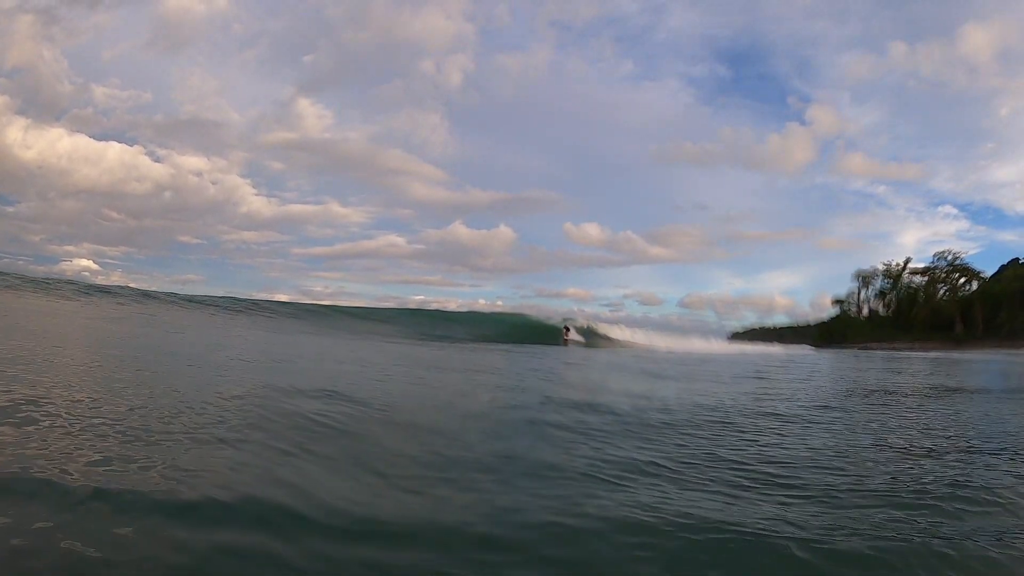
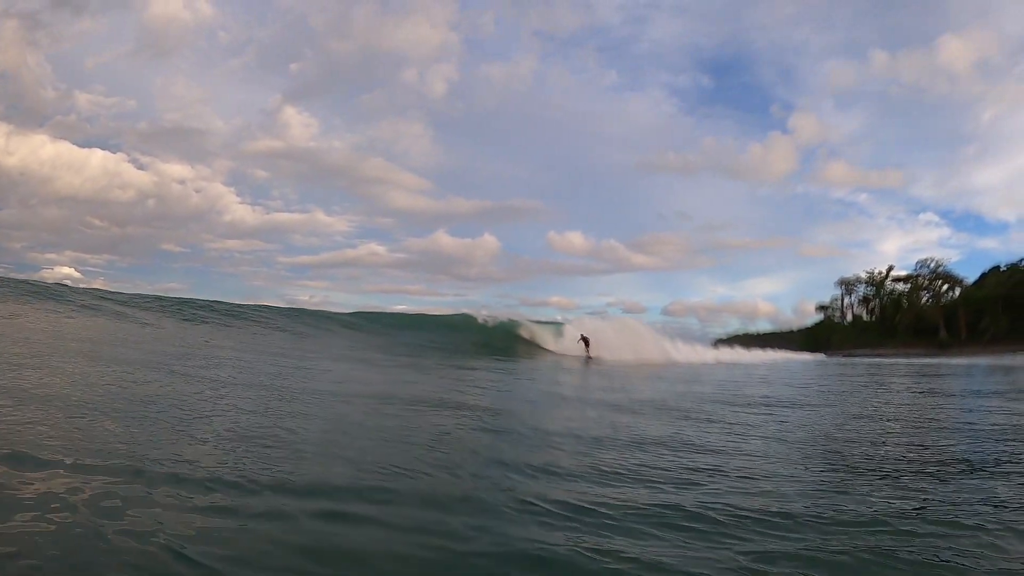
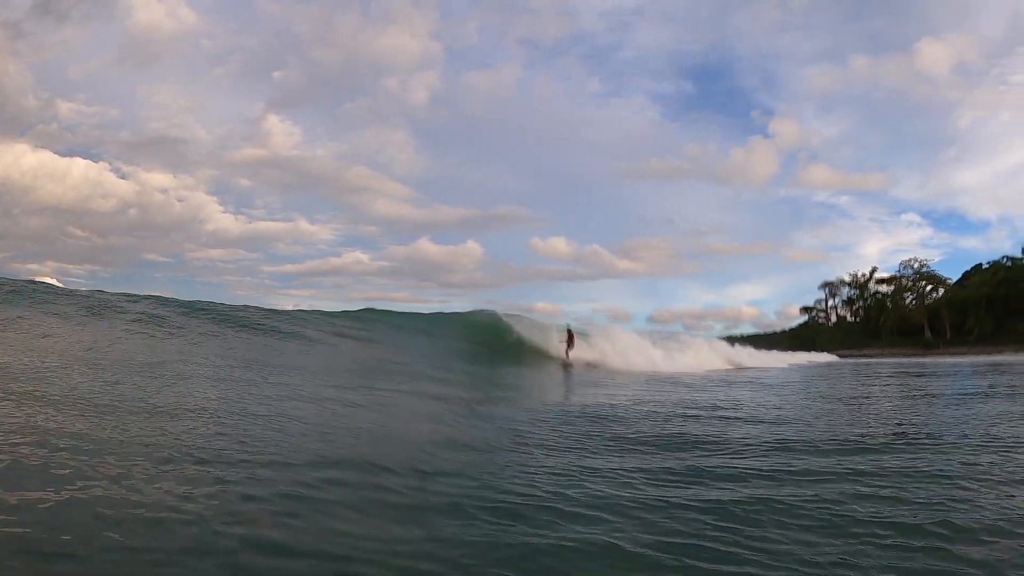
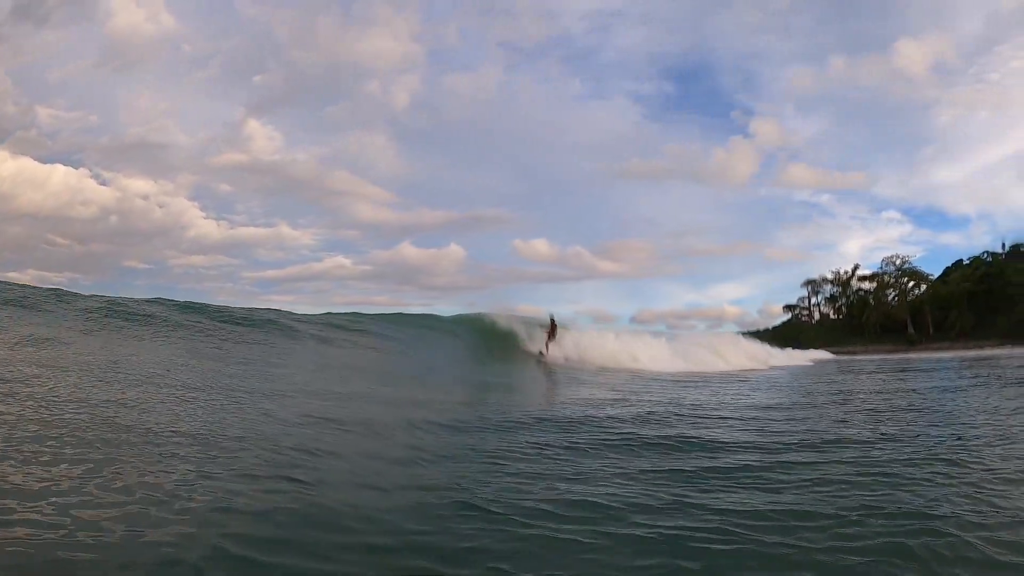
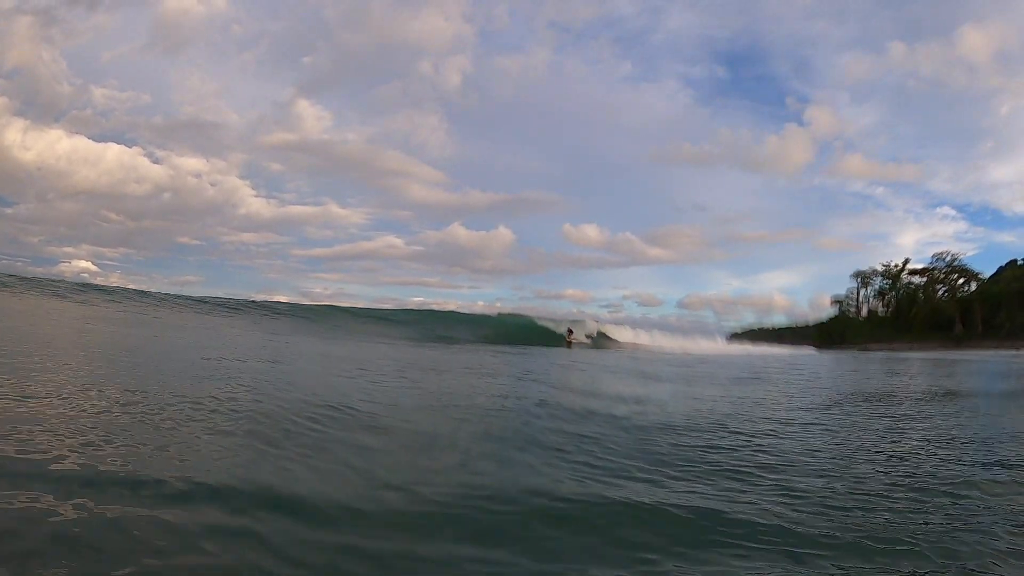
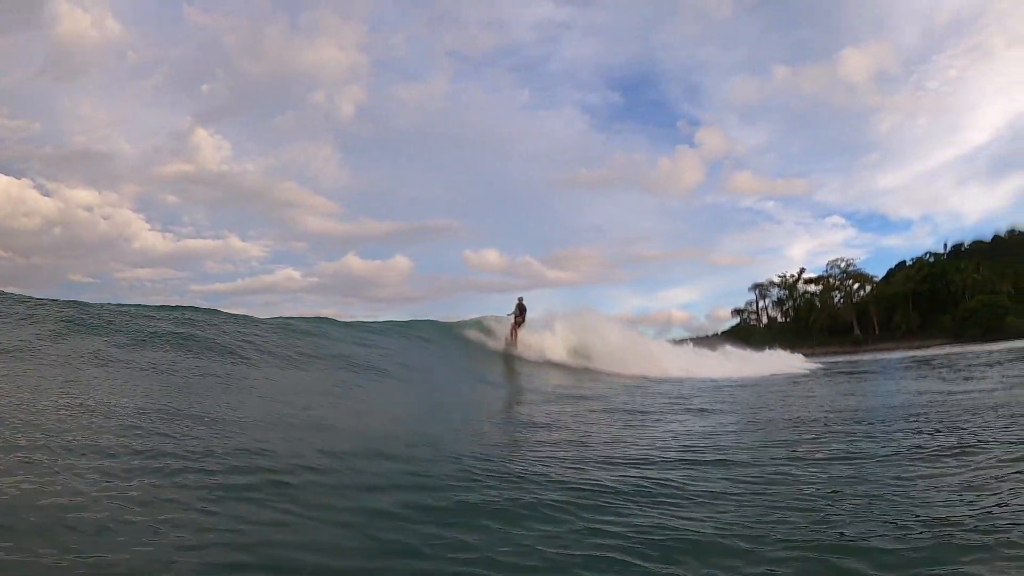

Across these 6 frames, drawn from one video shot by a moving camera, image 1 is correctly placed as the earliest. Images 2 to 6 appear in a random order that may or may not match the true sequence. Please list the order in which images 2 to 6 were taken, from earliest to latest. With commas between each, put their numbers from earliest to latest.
5, 2, 3, 4, 6
